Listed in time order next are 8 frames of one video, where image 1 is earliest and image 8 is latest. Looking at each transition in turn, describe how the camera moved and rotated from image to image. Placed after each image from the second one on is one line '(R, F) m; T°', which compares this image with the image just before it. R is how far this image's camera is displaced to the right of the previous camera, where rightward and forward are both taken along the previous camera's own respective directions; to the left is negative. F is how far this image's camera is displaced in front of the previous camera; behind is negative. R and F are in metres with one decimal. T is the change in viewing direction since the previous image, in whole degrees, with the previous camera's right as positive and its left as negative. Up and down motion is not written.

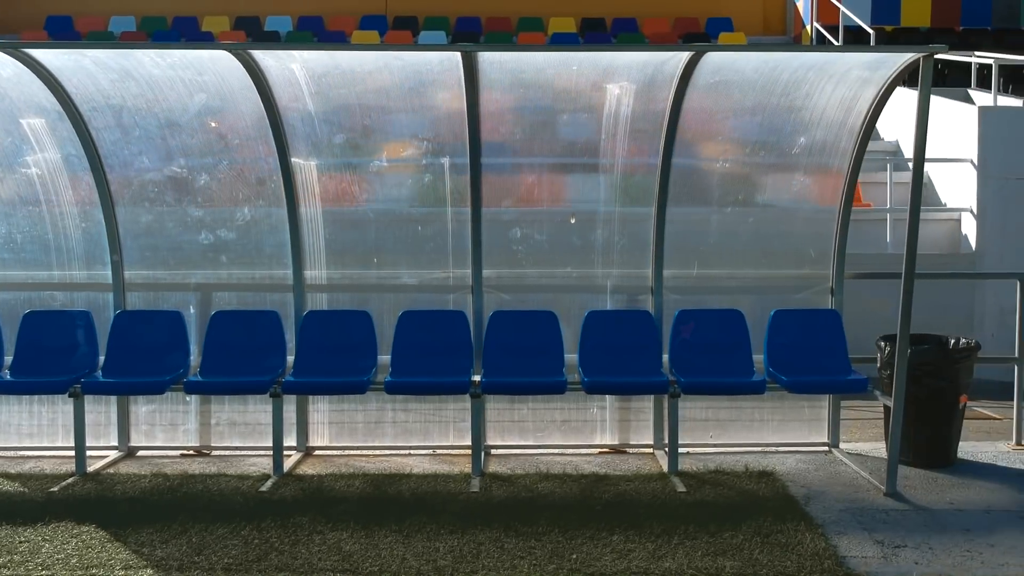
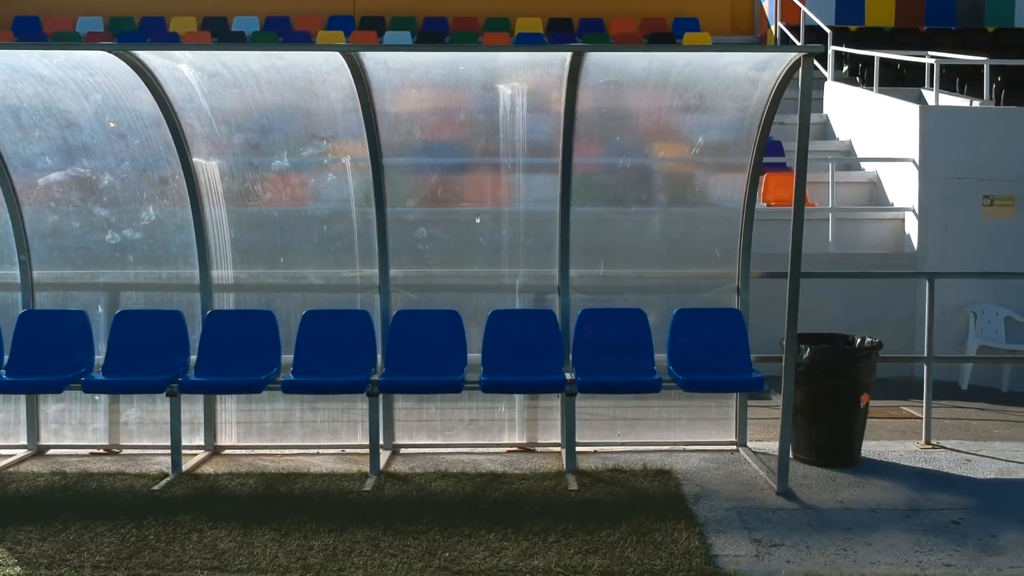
(+0.5, 0.0) m; 0°
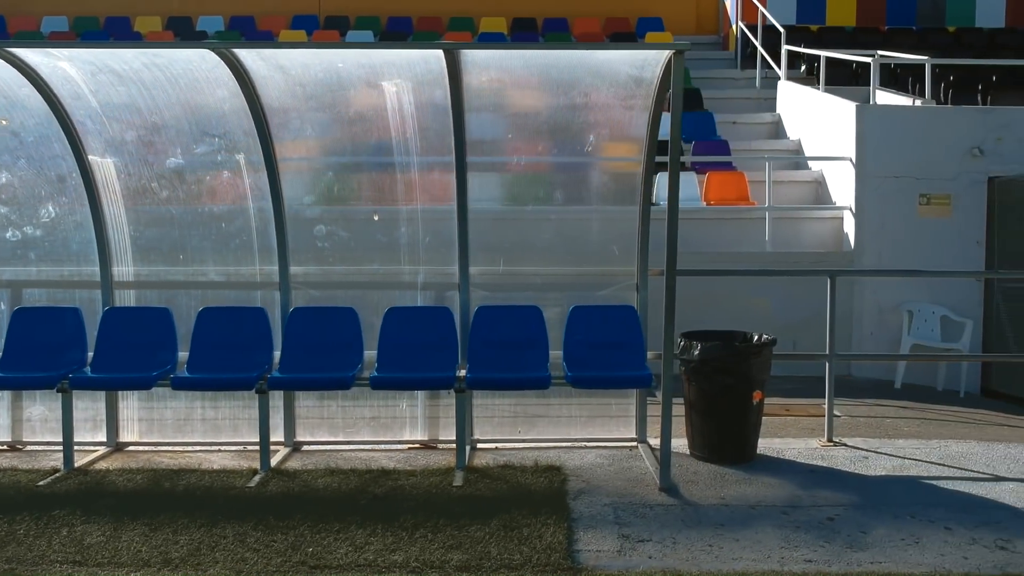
(+0.6, 0.0) m; 0°
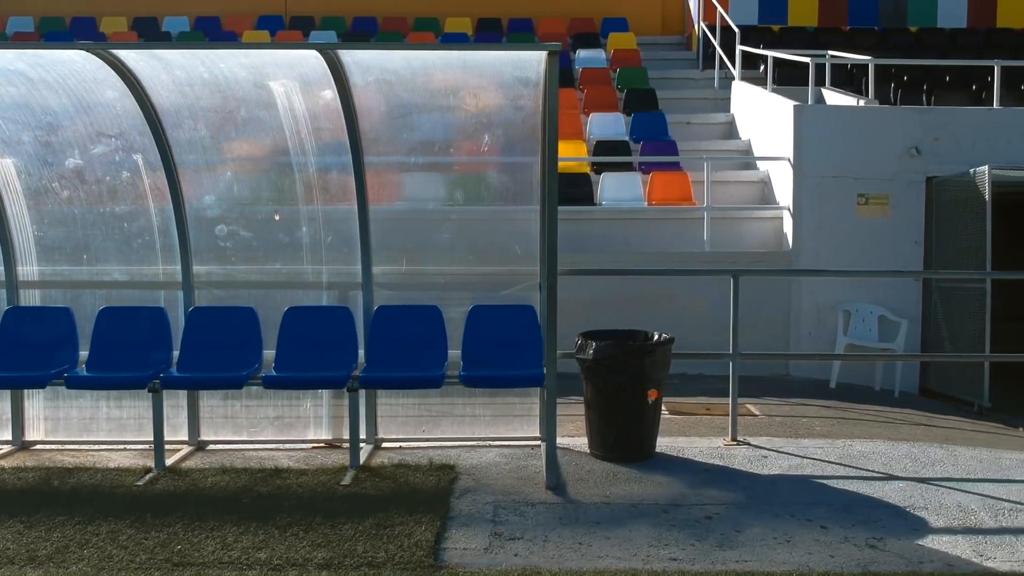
(+0.6, 0.0) m; 0°
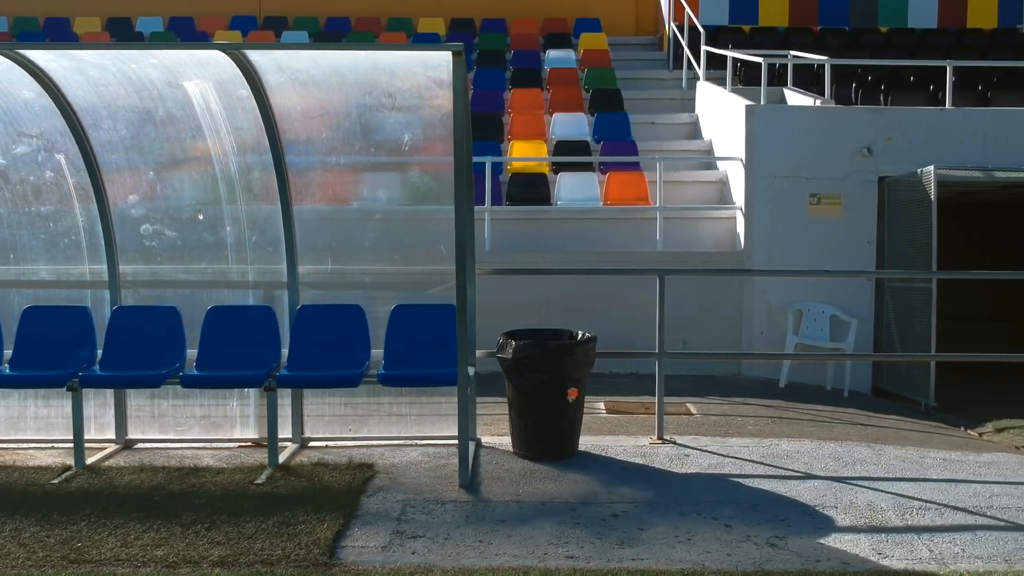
(+0.4, 0.0) m; 0°
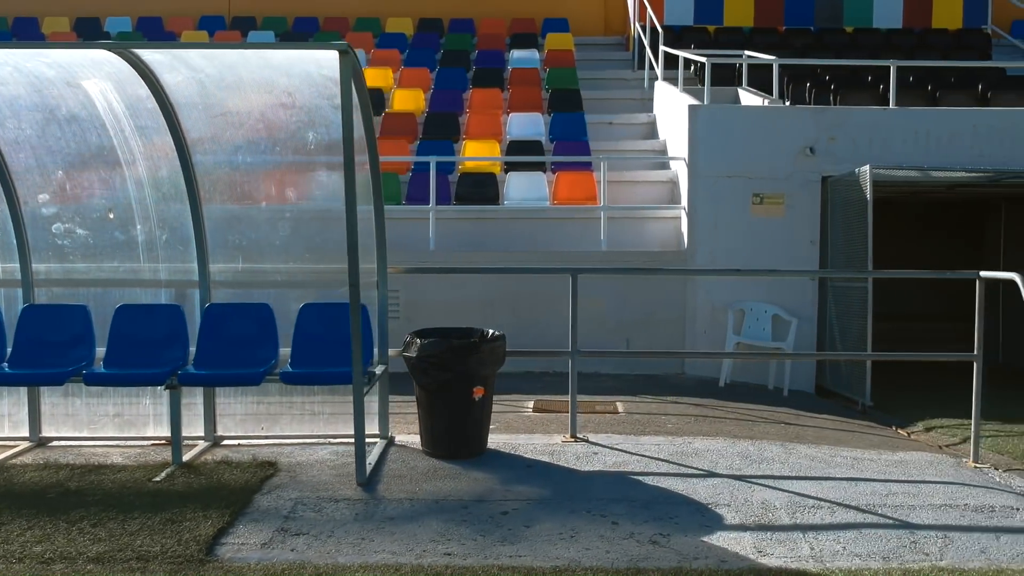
(+0.5, 0.0) m; 0°
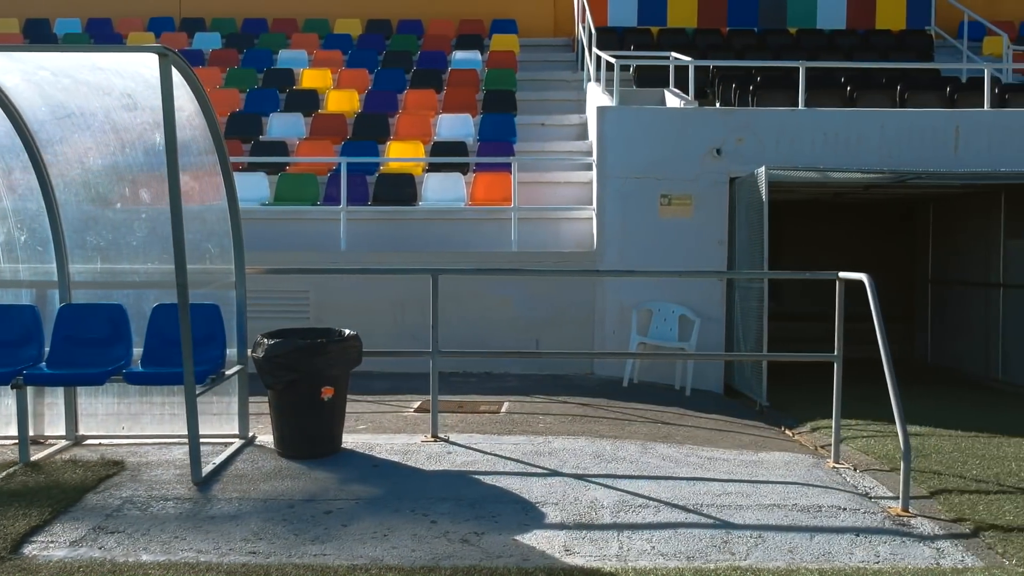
(+0.9, 0.0) m; 0°
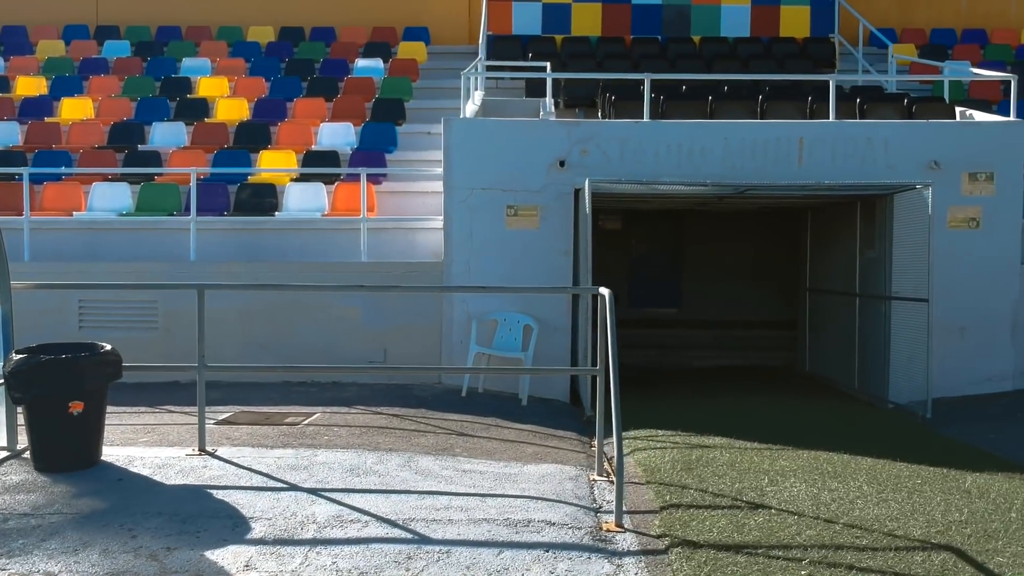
(+1.5, -0.1) m; 0°
